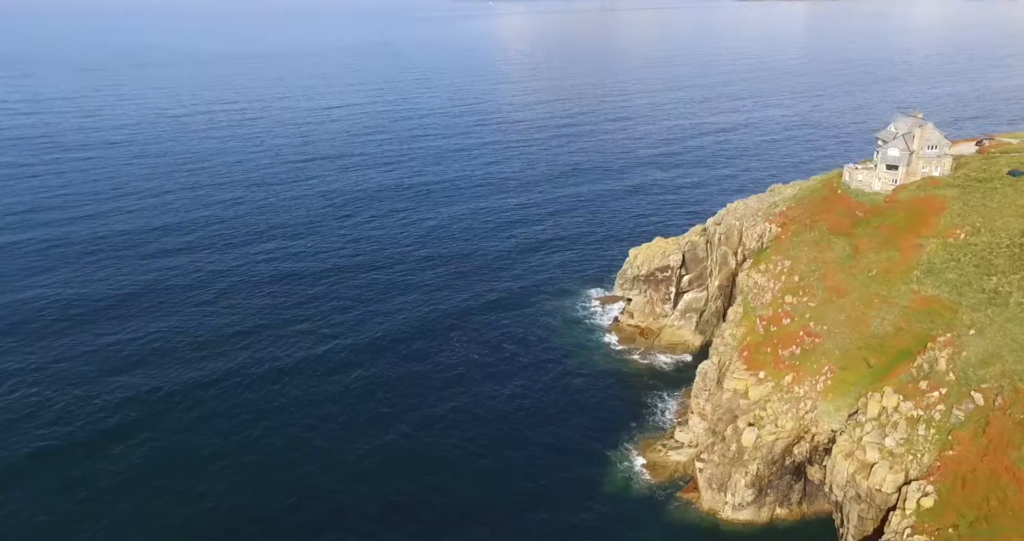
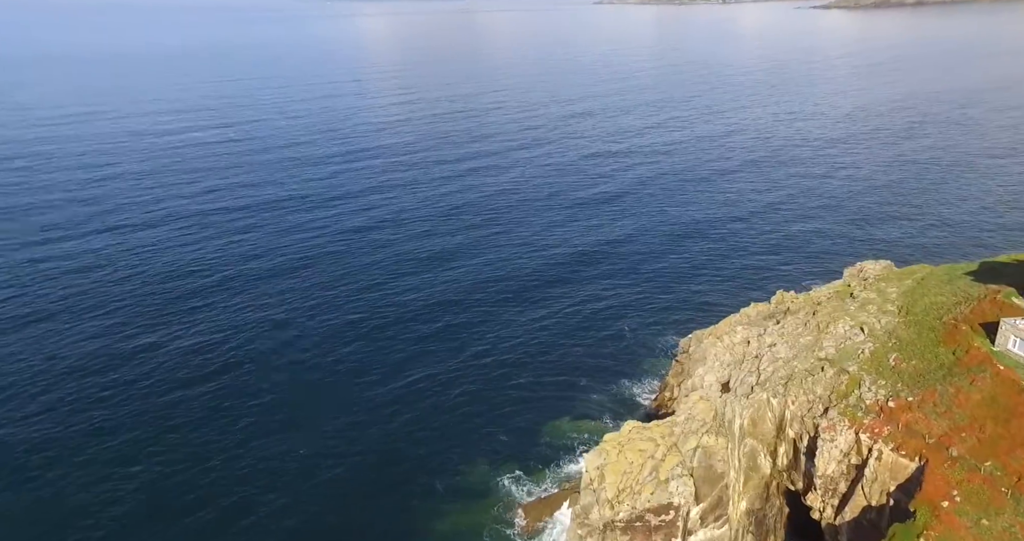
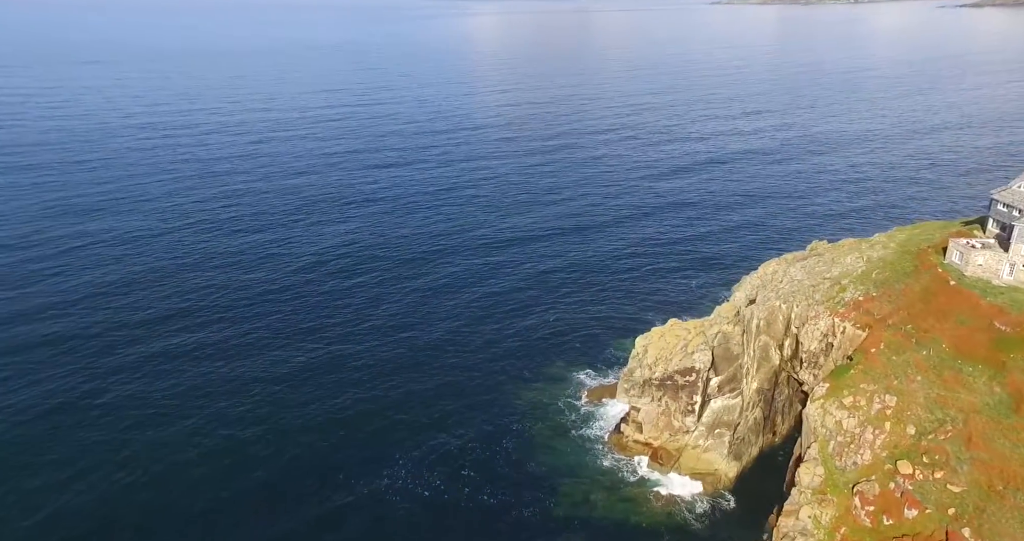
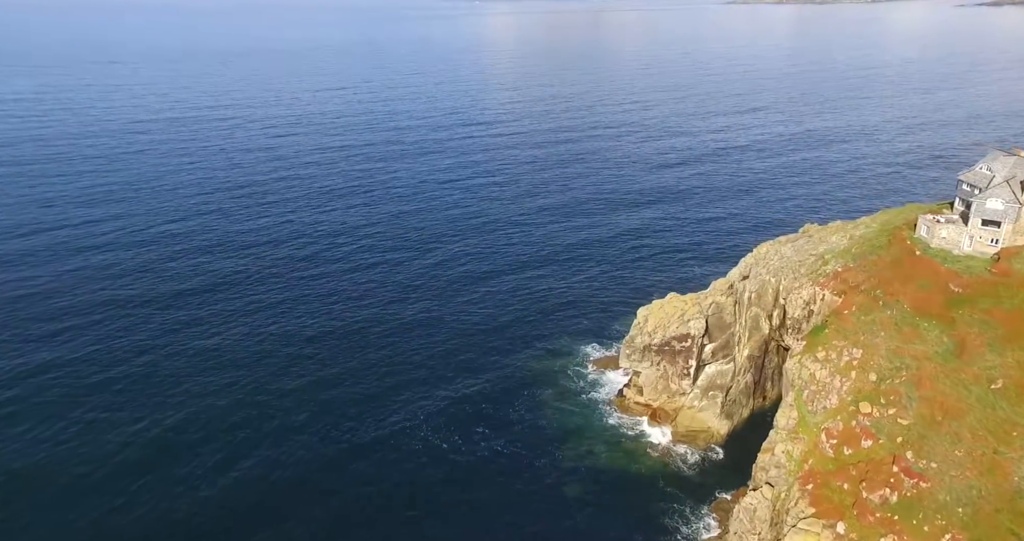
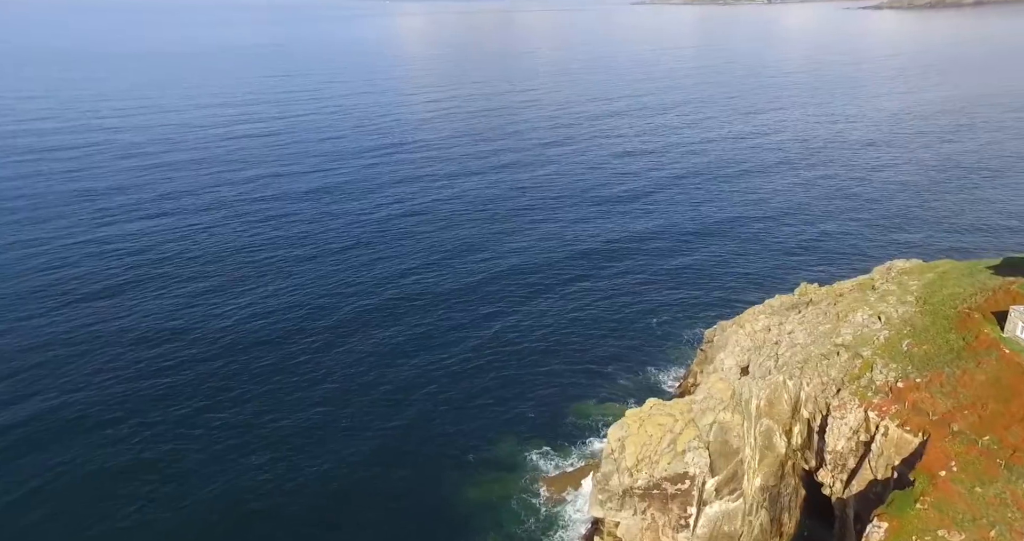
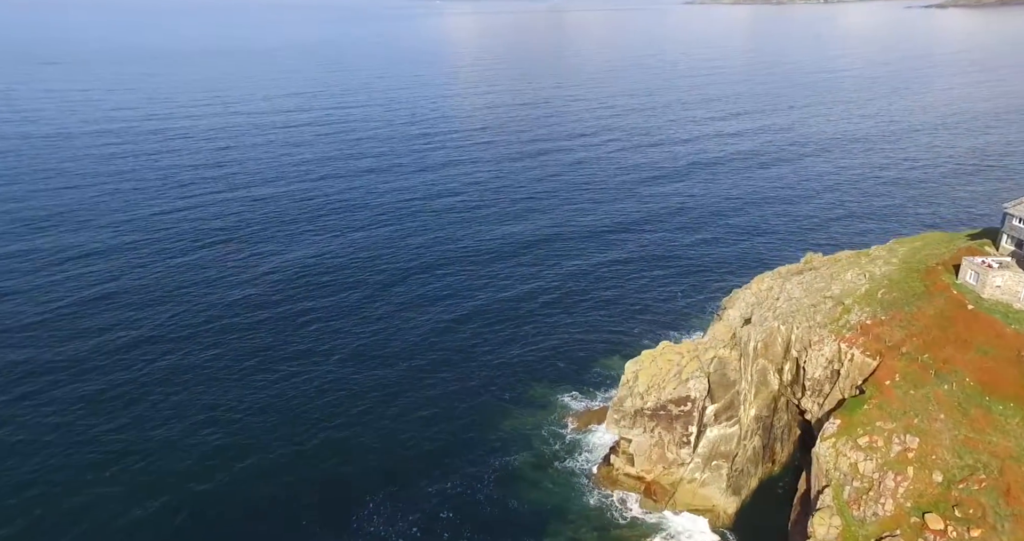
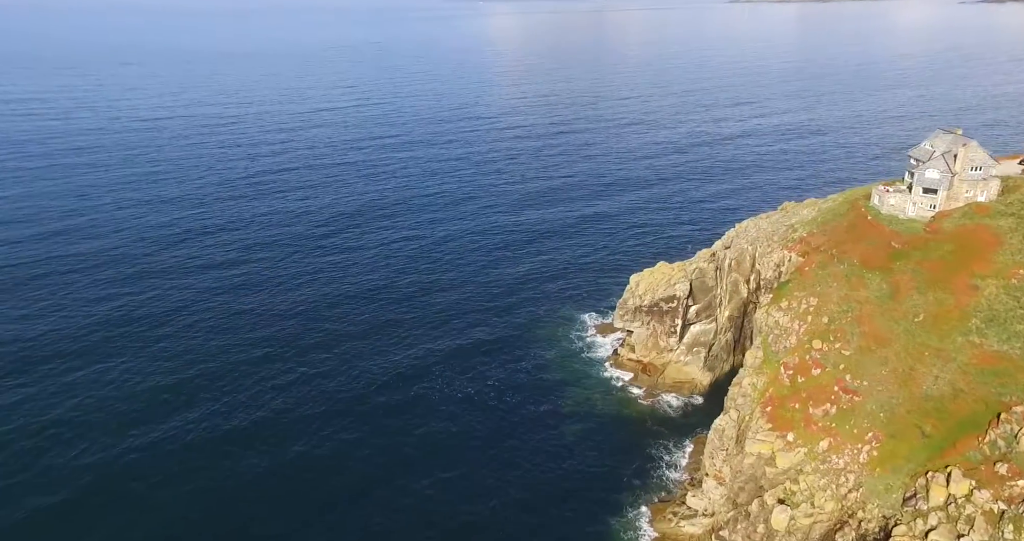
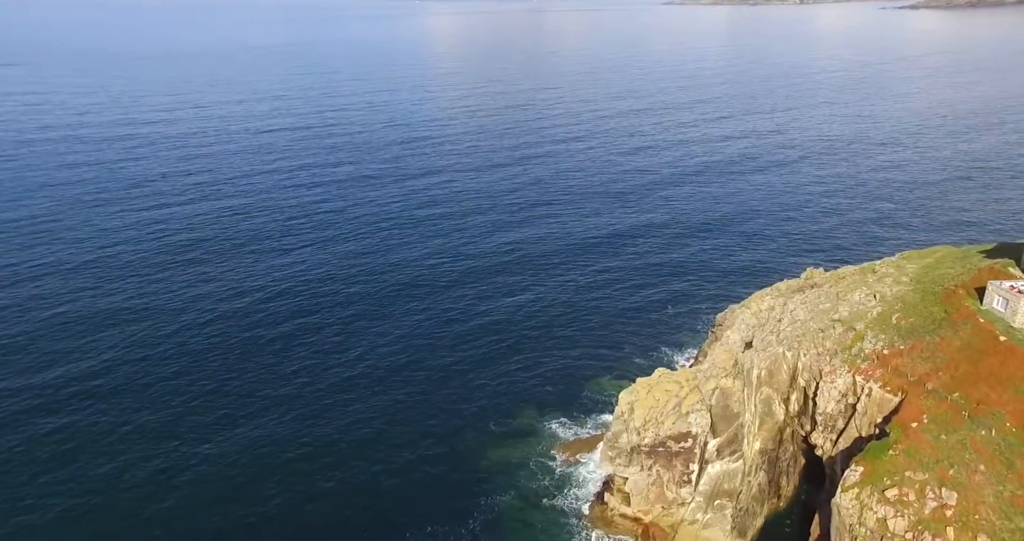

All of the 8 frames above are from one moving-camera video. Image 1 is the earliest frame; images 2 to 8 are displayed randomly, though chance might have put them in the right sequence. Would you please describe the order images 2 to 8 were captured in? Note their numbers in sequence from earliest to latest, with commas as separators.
7, 4, 3, 6, 8, 5, 2
